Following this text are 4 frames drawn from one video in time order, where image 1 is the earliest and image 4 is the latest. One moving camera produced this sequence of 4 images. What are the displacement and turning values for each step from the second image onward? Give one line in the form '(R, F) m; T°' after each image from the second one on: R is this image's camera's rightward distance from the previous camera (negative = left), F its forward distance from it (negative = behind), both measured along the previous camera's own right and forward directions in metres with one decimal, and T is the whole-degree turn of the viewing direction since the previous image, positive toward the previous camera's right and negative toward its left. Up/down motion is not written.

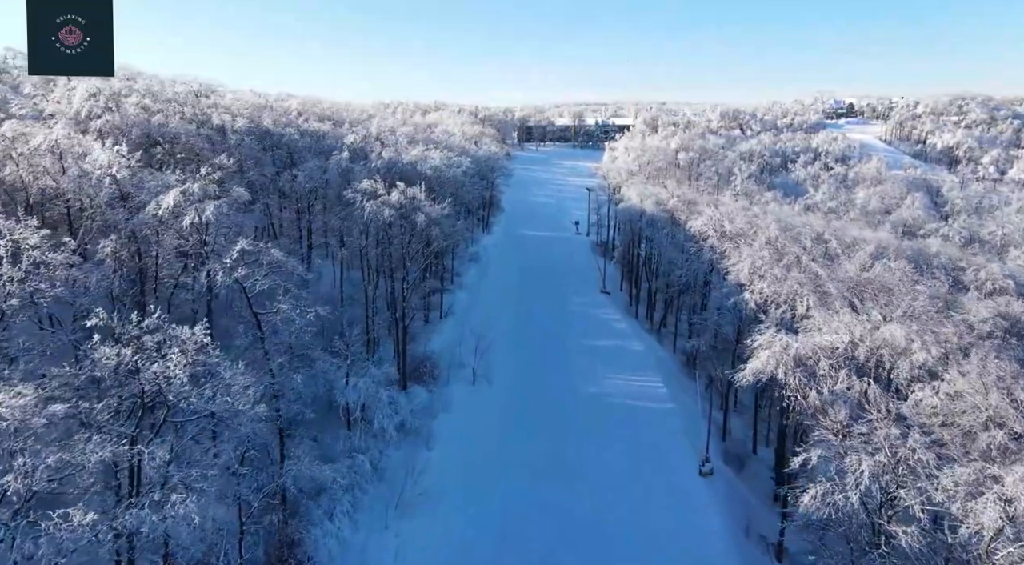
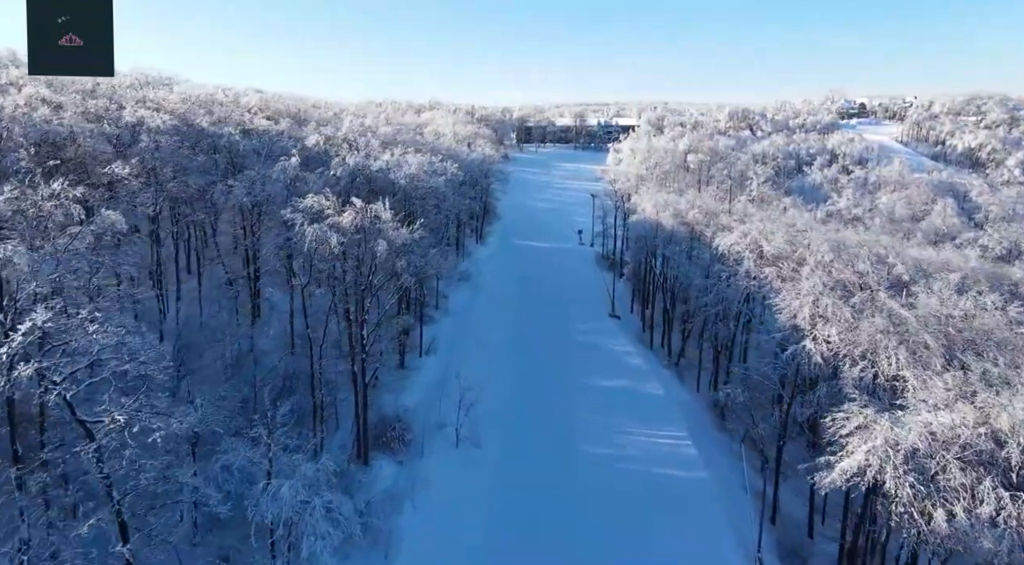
(+0.4, +9.1) m; 0°
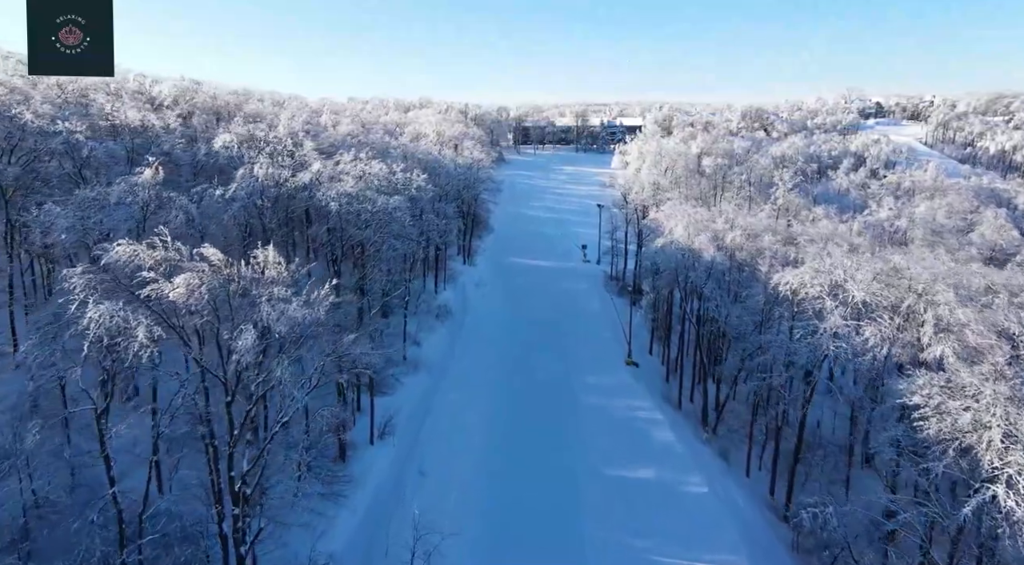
(+0.6, +12.8) m; 0°
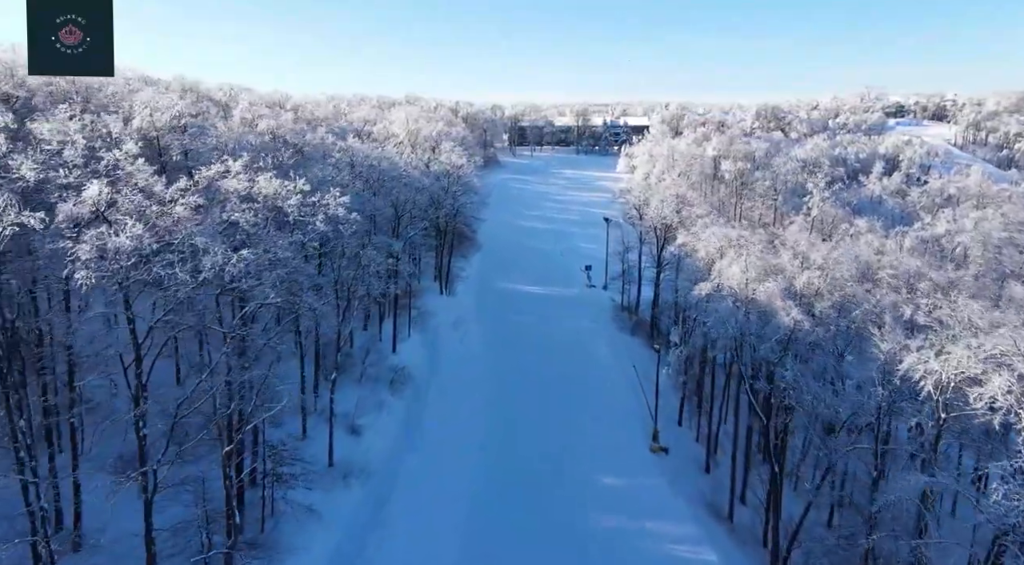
(+0.9, +13.9) m; 0°
